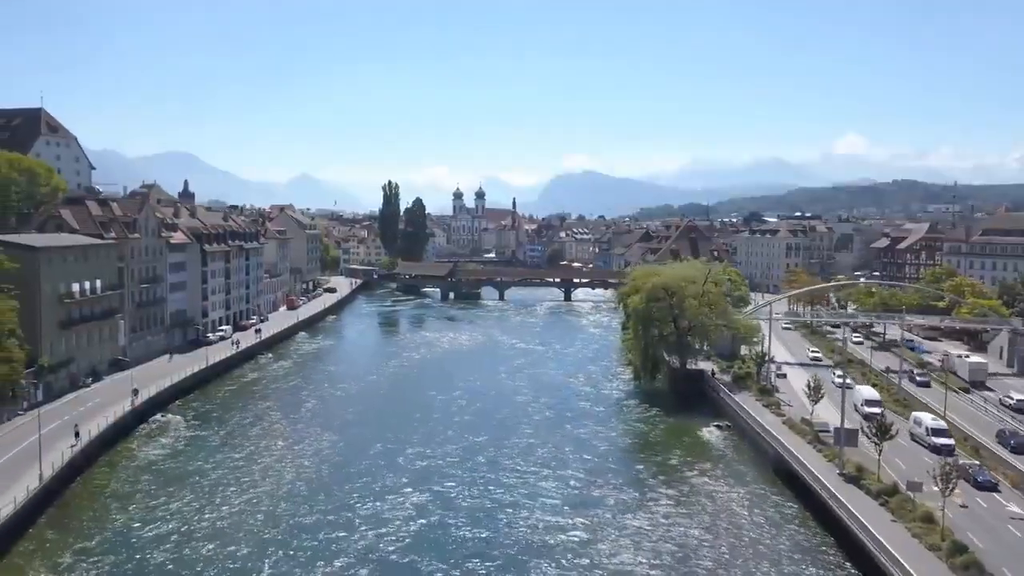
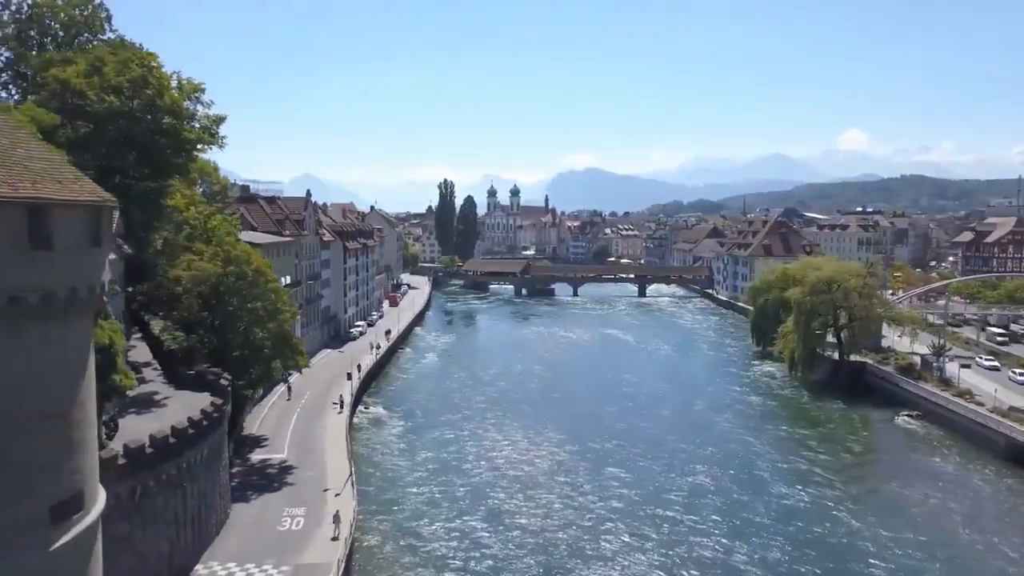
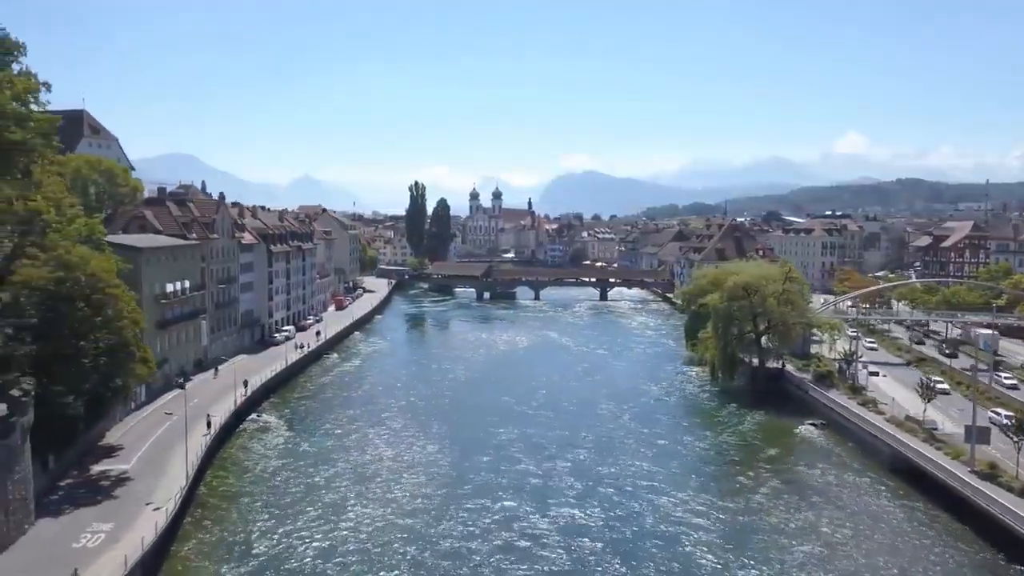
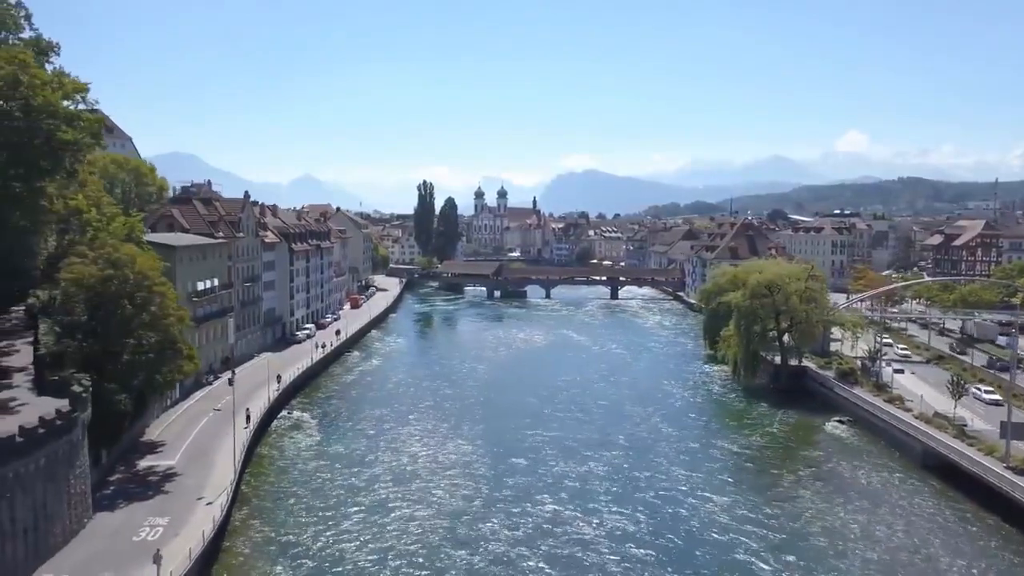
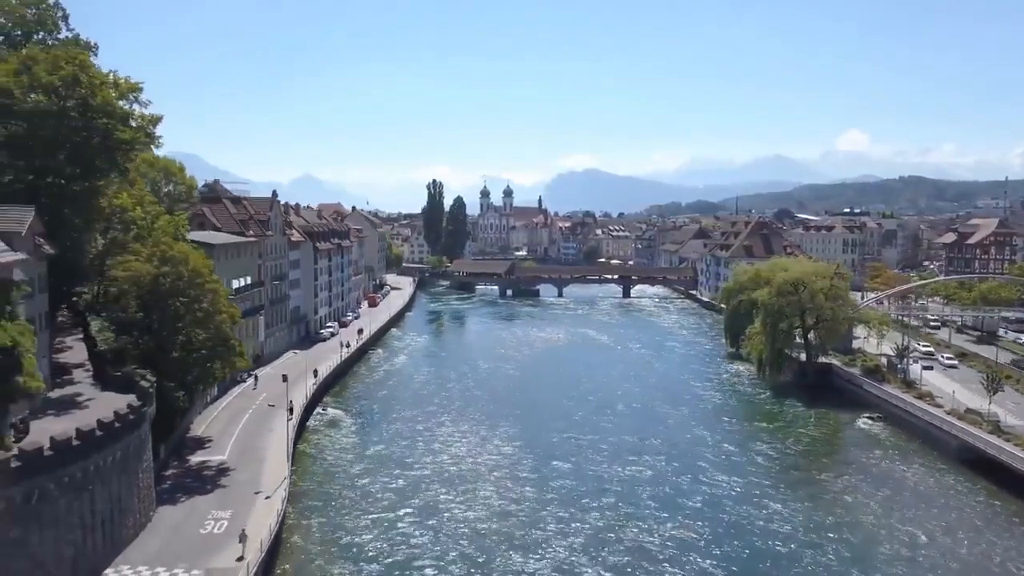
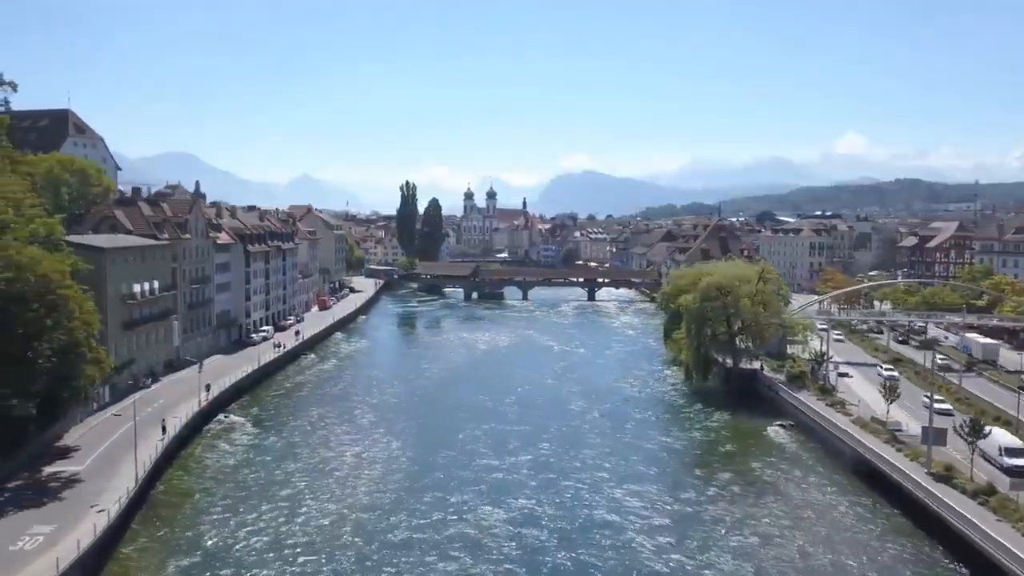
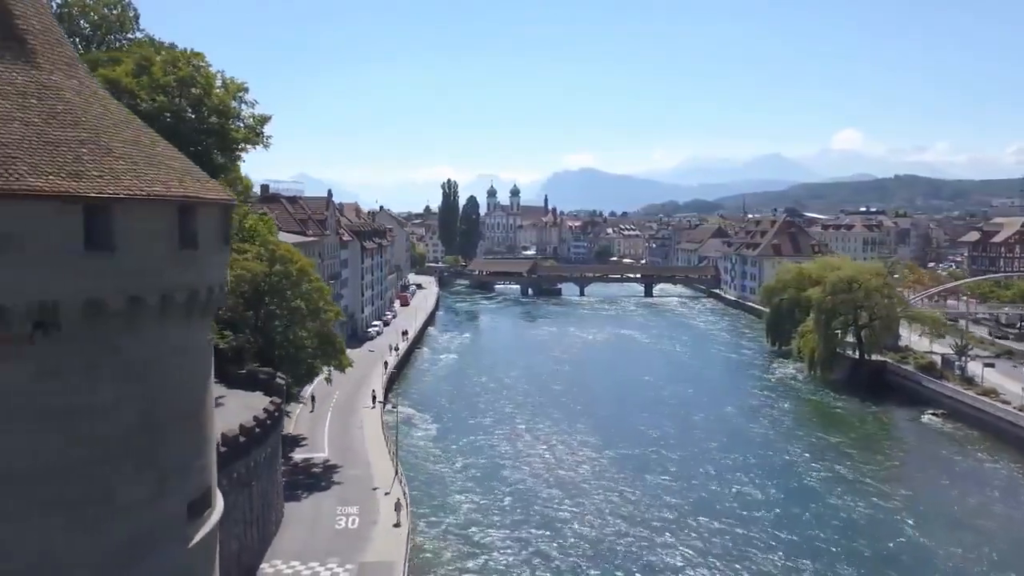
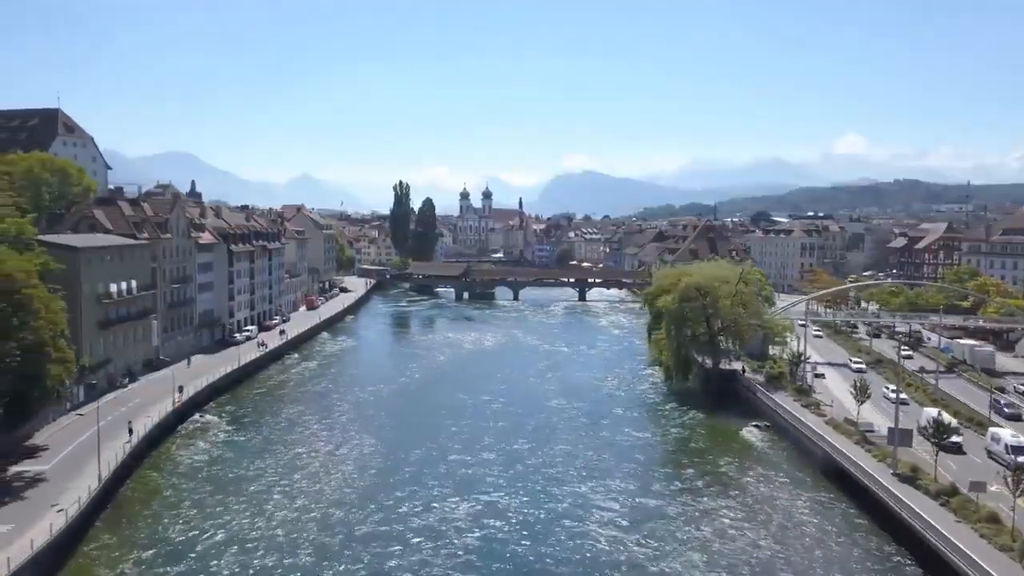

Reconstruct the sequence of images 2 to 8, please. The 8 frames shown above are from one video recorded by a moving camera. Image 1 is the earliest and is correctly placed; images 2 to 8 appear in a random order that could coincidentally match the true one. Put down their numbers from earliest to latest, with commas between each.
8, 6, 3, 4, 5, 2, 7
